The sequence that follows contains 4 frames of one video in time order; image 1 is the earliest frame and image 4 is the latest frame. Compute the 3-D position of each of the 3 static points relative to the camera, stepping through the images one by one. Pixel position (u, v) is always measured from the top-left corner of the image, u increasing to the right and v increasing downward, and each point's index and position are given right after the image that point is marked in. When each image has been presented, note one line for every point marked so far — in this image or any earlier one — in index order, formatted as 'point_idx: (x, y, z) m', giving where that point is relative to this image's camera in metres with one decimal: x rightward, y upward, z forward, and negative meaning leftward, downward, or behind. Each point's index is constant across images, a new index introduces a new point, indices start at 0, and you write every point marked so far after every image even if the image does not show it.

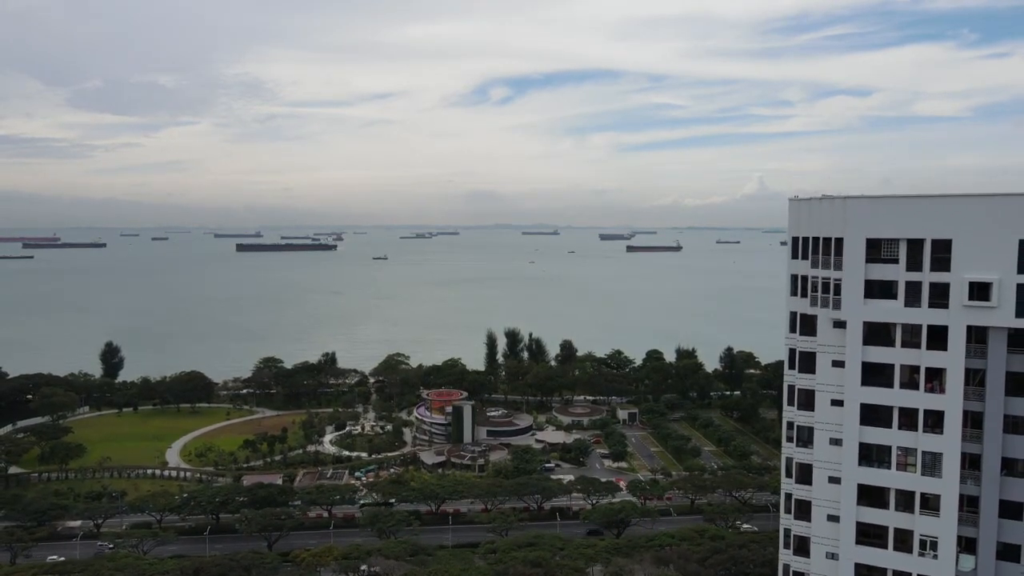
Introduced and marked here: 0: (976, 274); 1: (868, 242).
0: (+8.9, +0.3, +12.7) m
1: (+7.3, +0.9, +13.7) m
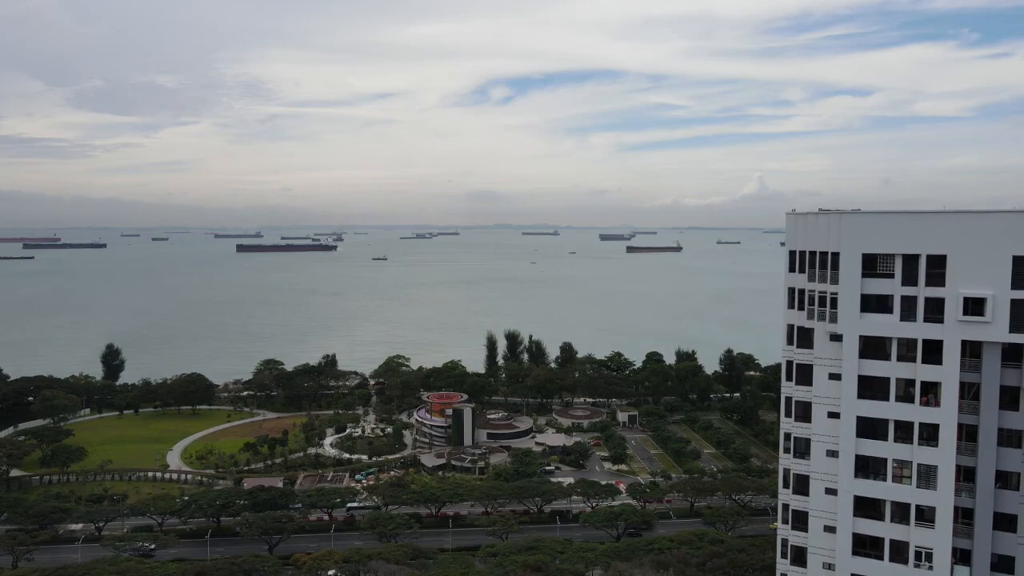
0: (+8.9, 0.0, +12.8) m
1: (+7.3, +0.7, +13.8) m
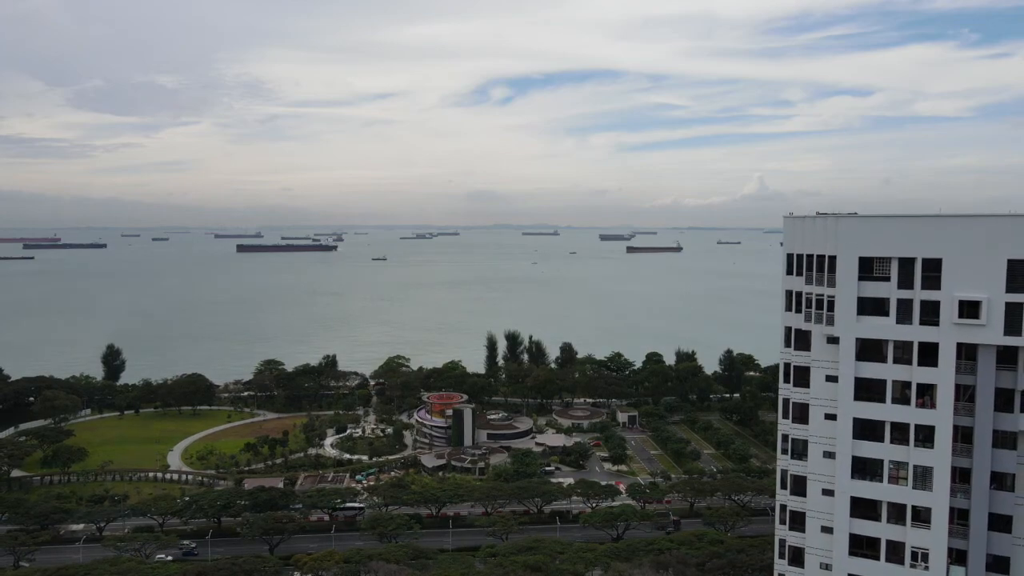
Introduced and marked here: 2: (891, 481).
0: (+8.9, -0.1, +12.9) m
1: (+7.3, +0.6, +13.9) m
2: (+7.8, -4.0, +13.7) m
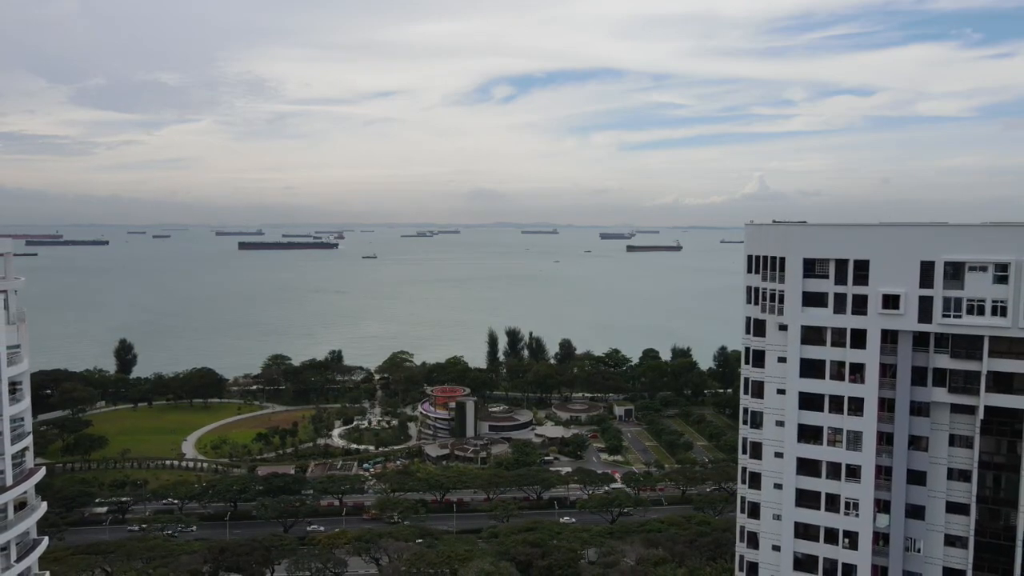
0: (+8.9, 0.0, +15.6) m
1: (+7.4, +0.7, +16.6) m
2: (+7.9, -3.9, +16.3) m
